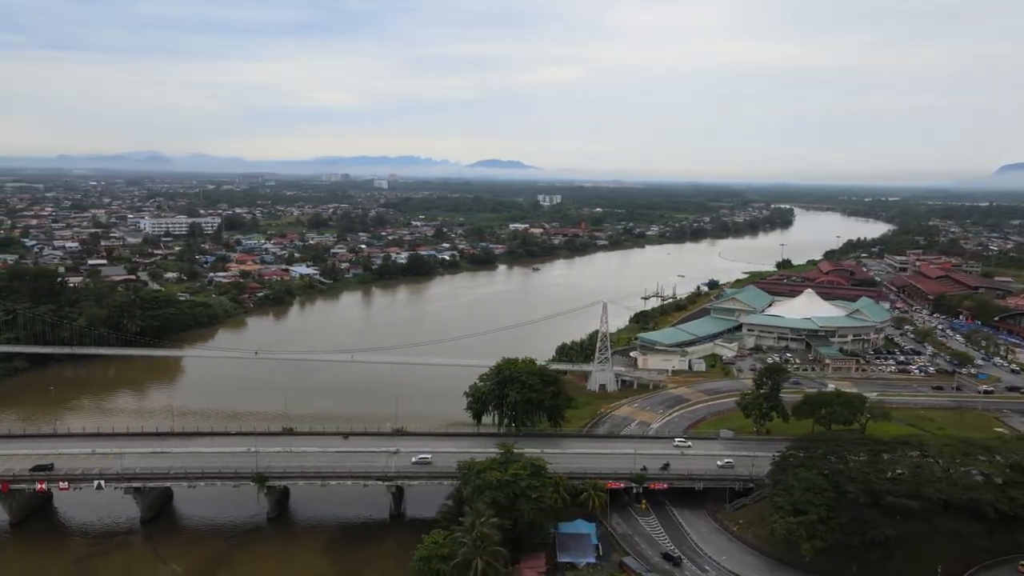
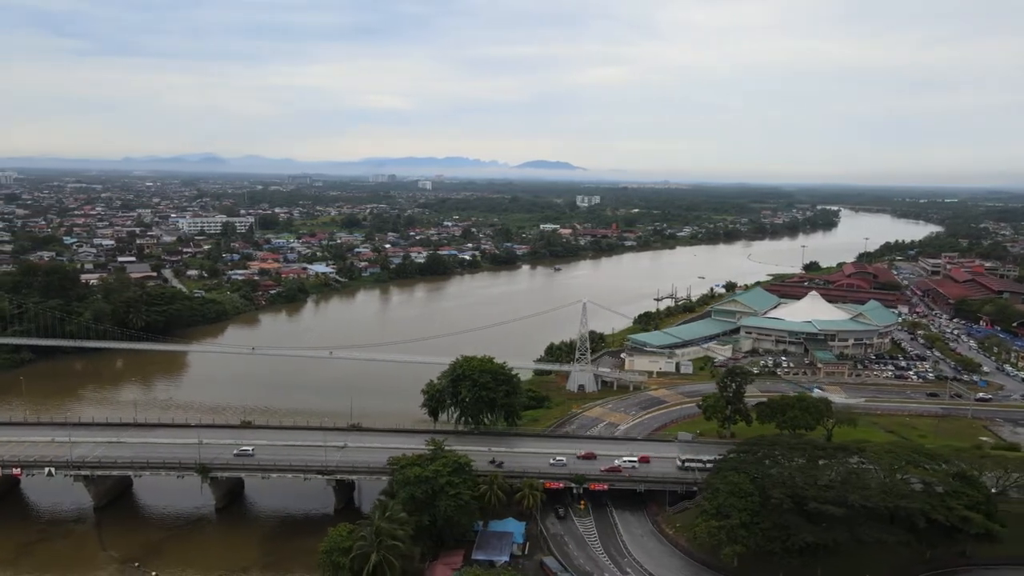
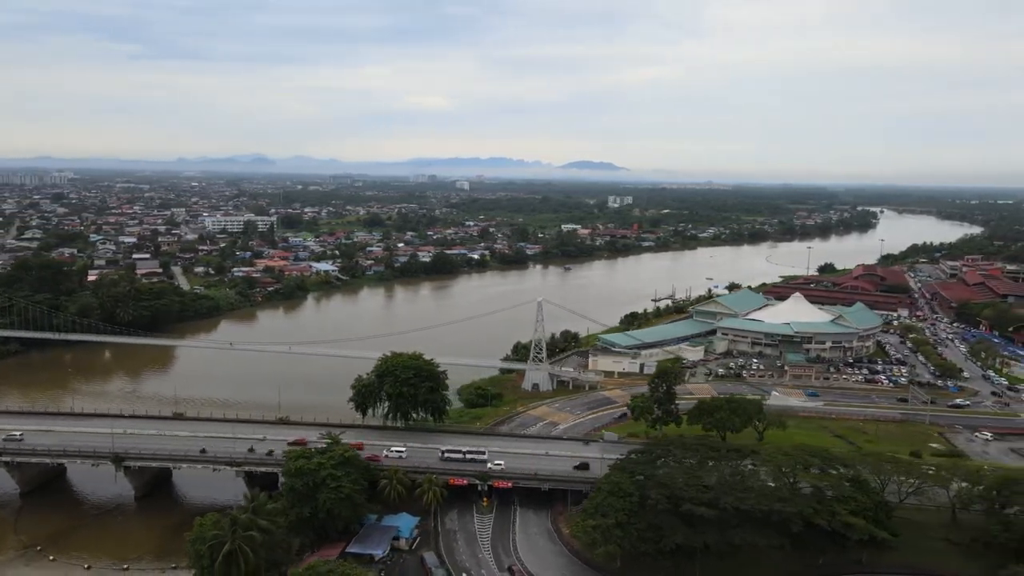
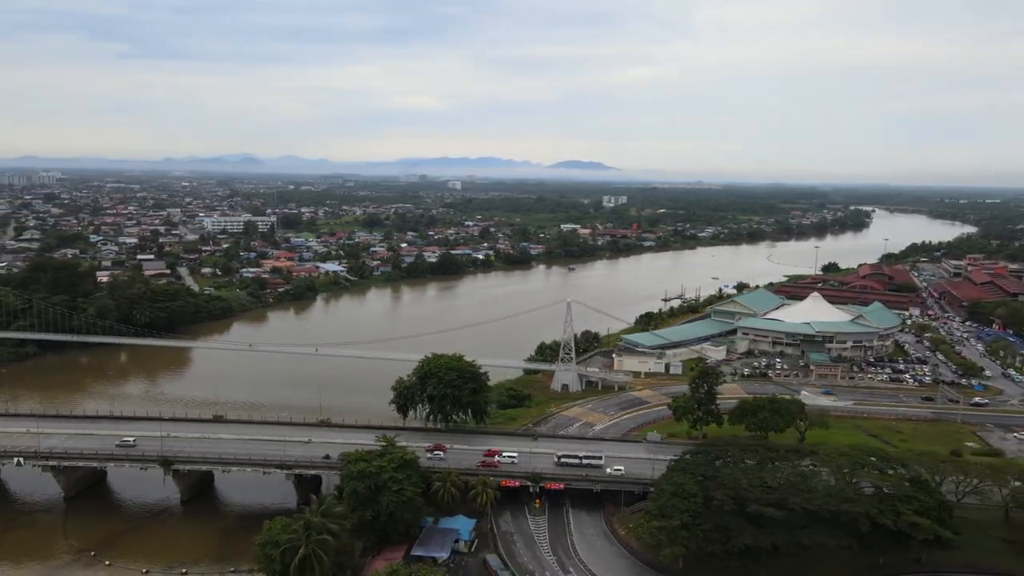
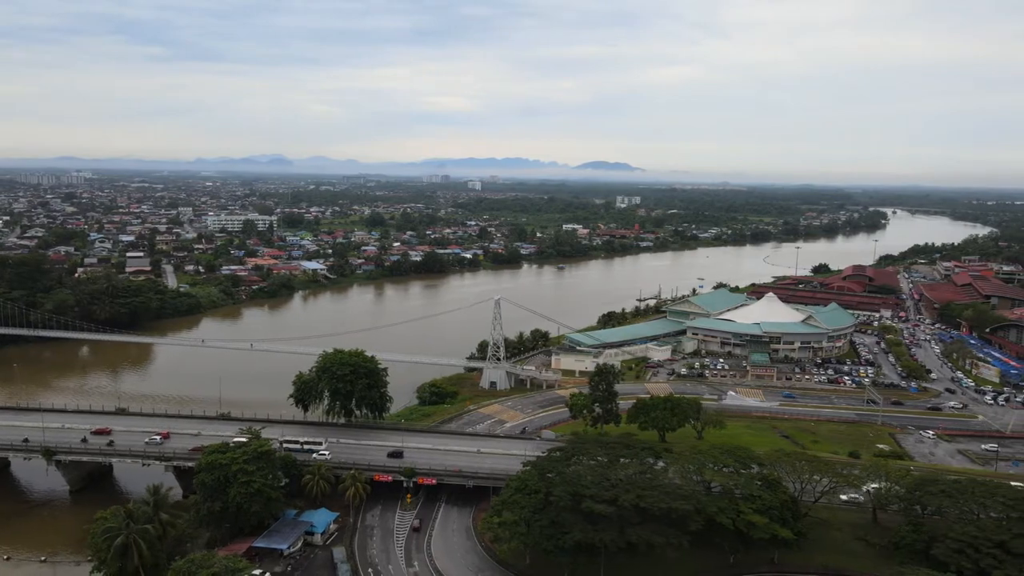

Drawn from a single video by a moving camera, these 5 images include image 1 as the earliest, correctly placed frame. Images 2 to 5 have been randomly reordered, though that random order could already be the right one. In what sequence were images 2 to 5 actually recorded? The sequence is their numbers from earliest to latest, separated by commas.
2, 4, 3, 5
